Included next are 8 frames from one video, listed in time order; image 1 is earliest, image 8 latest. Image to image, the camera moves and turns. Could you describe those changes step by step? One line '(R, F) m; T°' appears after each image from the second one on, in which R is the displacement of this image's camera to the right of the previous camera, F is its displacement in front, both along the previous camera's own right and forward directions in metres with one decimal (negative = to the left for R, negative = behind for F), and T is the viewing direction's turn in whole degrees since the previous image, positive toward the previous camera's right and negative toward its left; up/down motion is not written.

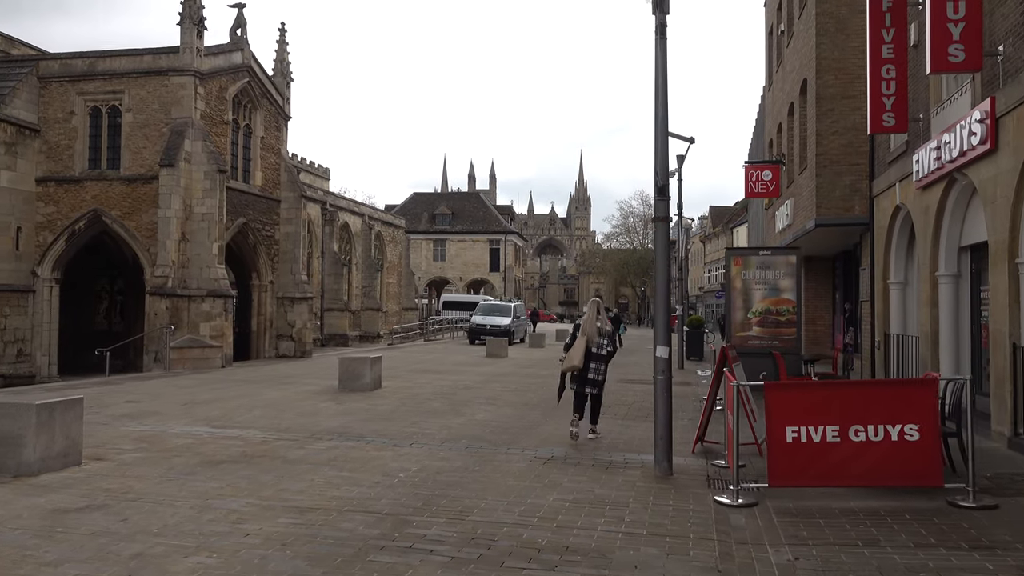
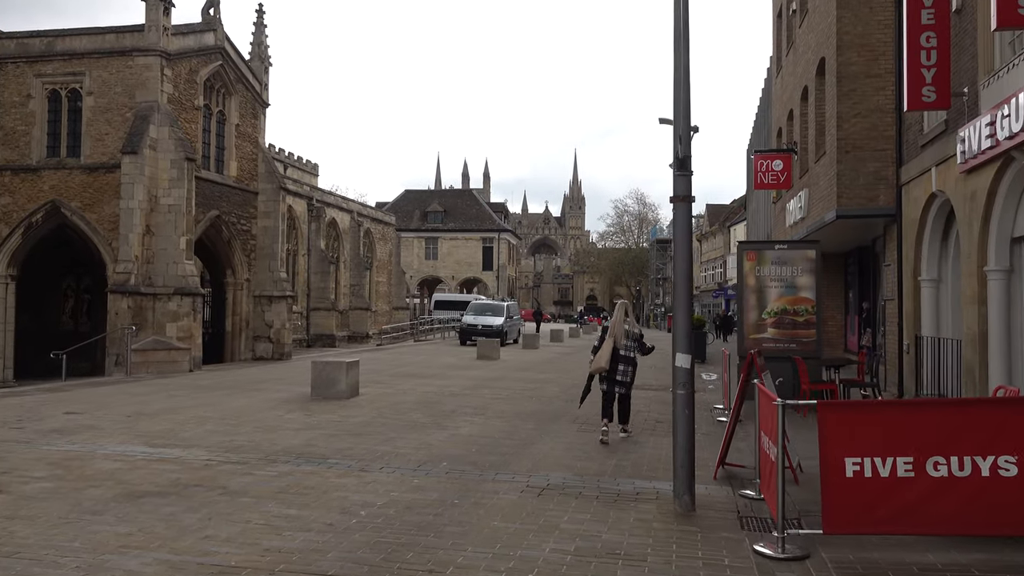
(+0.1, +1.5) m; 0°
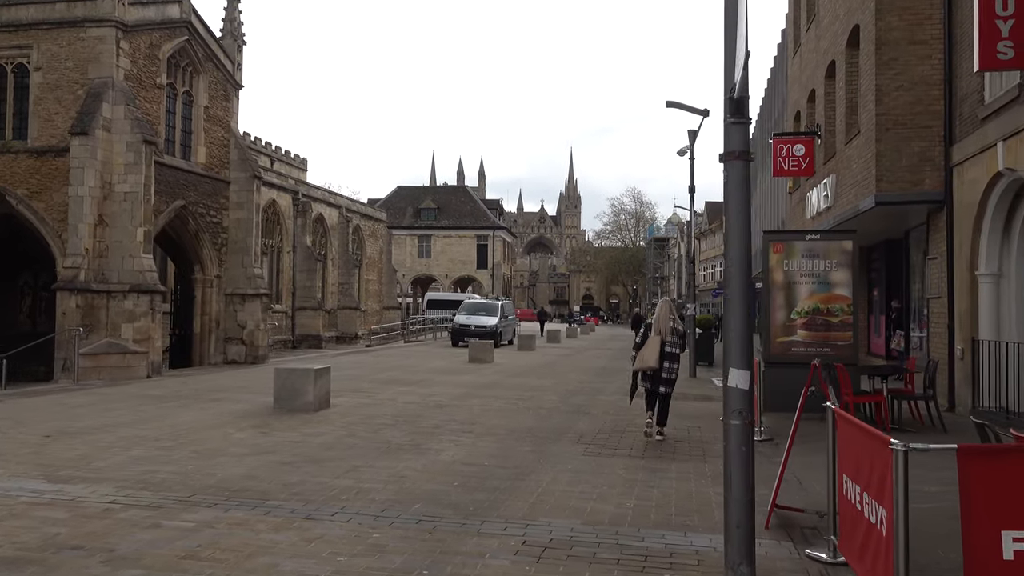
(0.0, +1.9) m; 0°
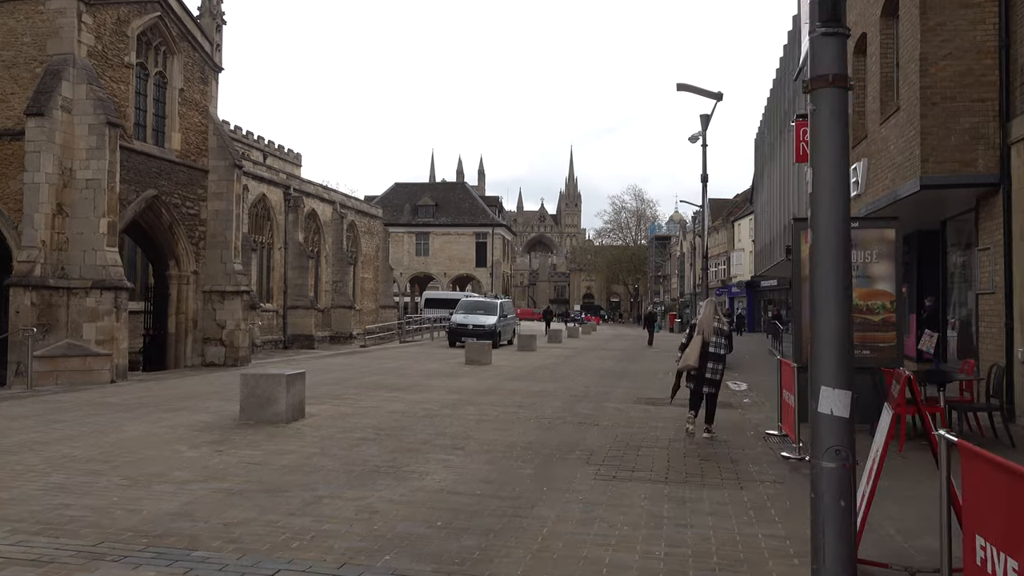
(0.0, +1.5) m; 0°
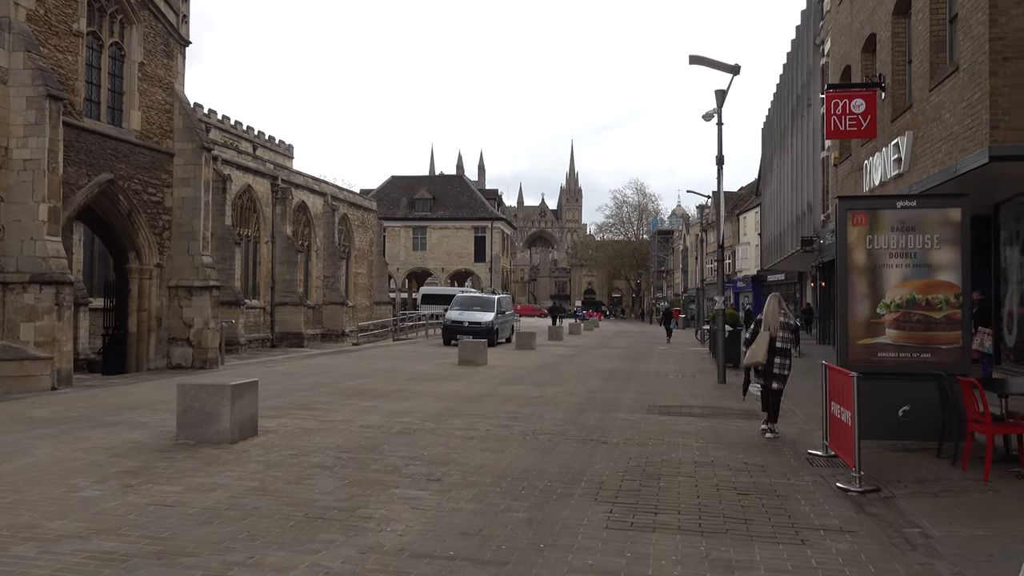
(+0.1, +1.8) m; 0°
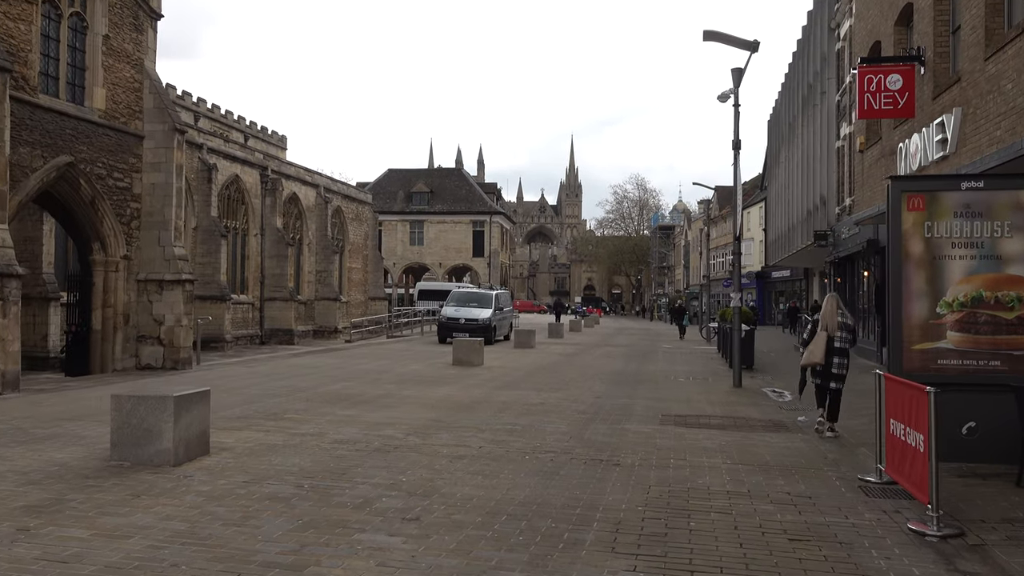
(0.0, +1.4) m; 0°
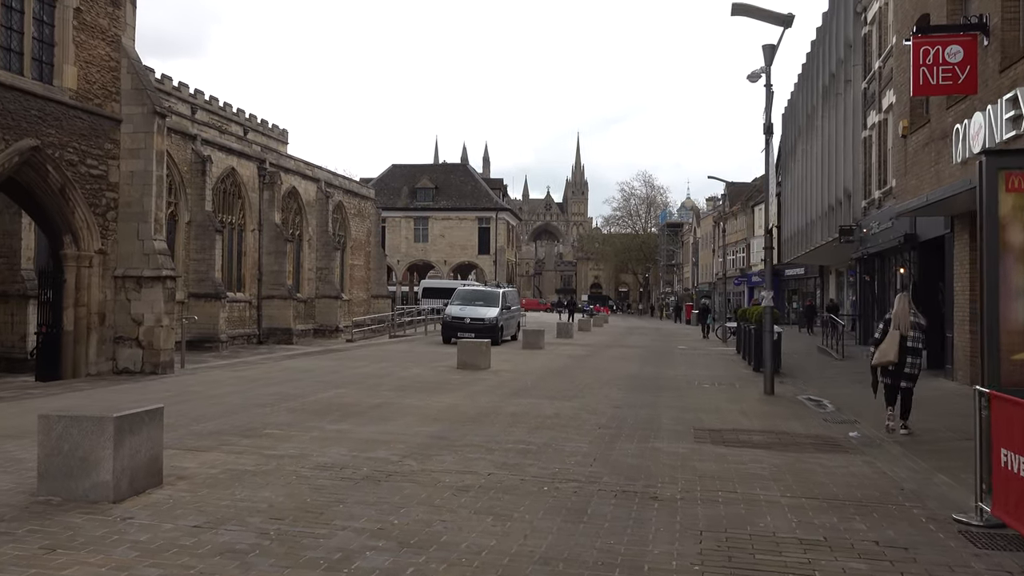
(-0.1, +1.4) m; 0°
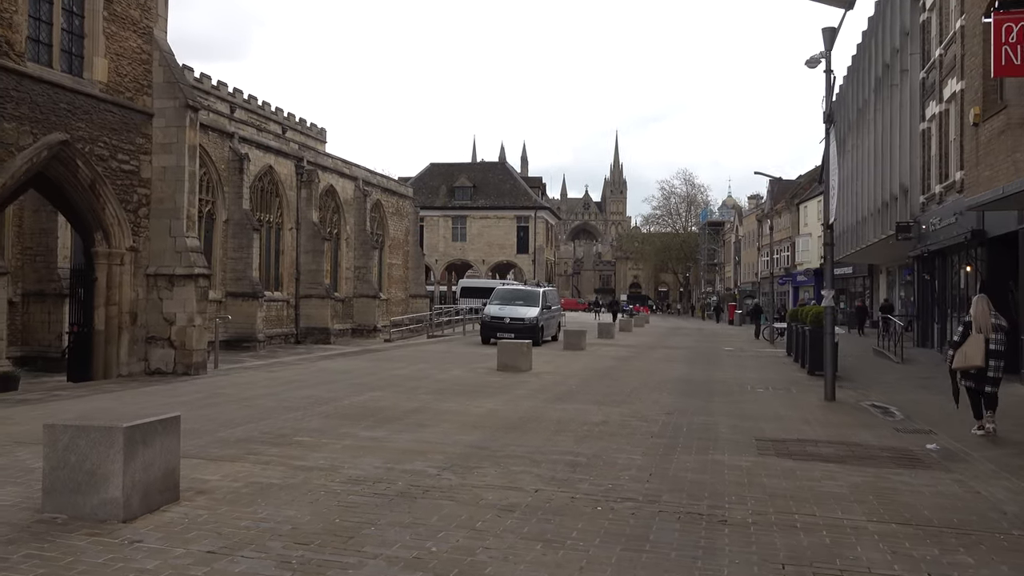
(-0.1, +0.7) m; -3°
